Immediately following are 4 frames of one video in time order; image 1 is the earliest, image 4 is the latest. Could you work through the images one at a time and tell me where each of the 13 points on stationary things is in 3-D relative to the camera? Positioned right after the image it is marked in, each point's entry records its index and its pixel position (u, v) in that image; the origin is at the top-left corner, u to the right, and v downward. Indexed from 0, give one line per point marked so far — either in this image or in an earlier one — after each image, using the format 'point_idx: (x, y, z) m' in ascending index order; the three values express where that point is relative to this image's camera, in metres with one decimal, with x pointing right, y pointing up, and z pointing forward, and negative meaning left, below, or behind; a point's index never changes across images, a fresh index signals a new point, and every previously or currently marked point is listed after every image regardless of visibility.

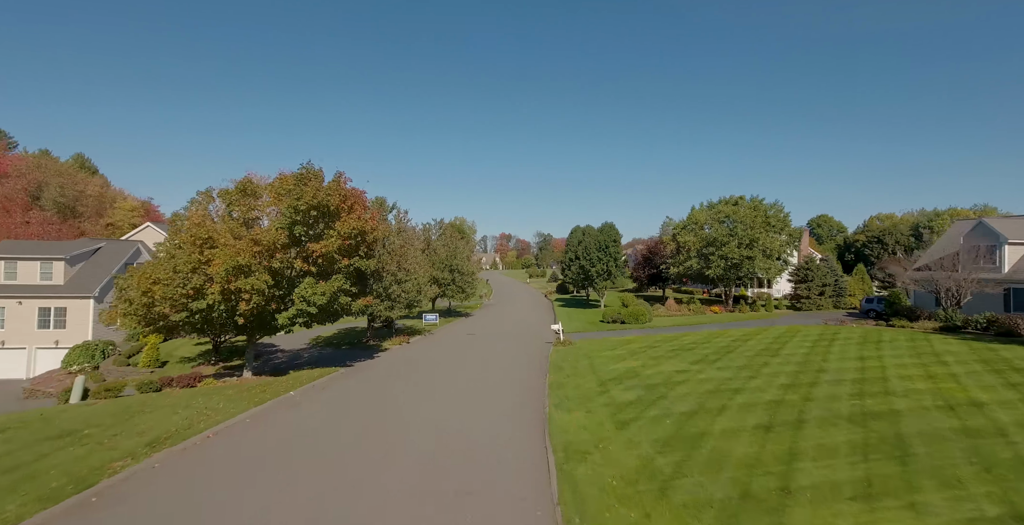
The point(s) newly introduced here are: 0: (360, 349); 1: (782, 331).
0: (-5.1, -2.9, +16.6) m
1: (+10.1, -2.5, +18.8) m
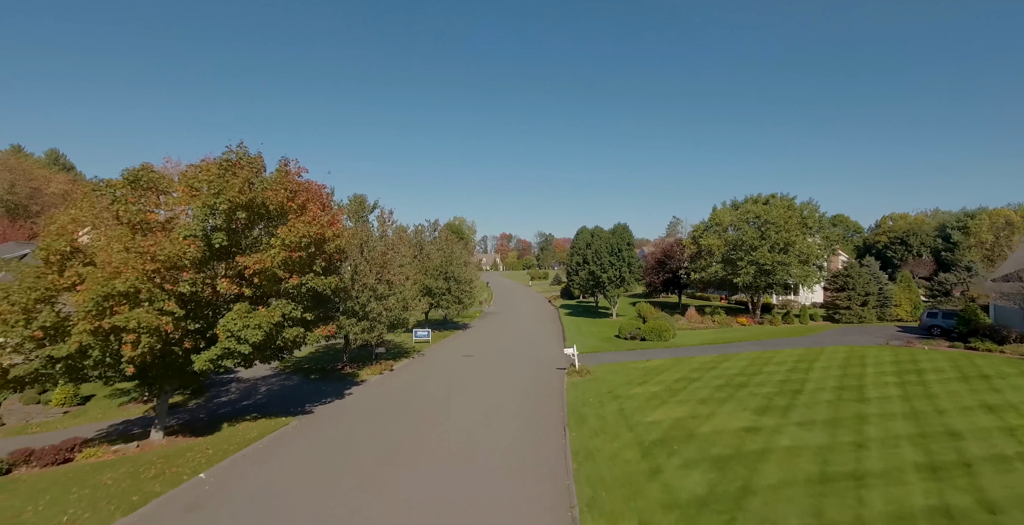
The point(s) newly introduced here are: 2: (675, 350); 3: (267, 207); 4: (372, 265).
0: (-5.0, -3.2, +13.6) m
1: (+10.3, -2.8, +15.7) m
2: (+5.8, -3.1, +18.0) m
3: (-3.9, +0.9, +8.1) m
4: (-3.9, -0.1, +14.3) m
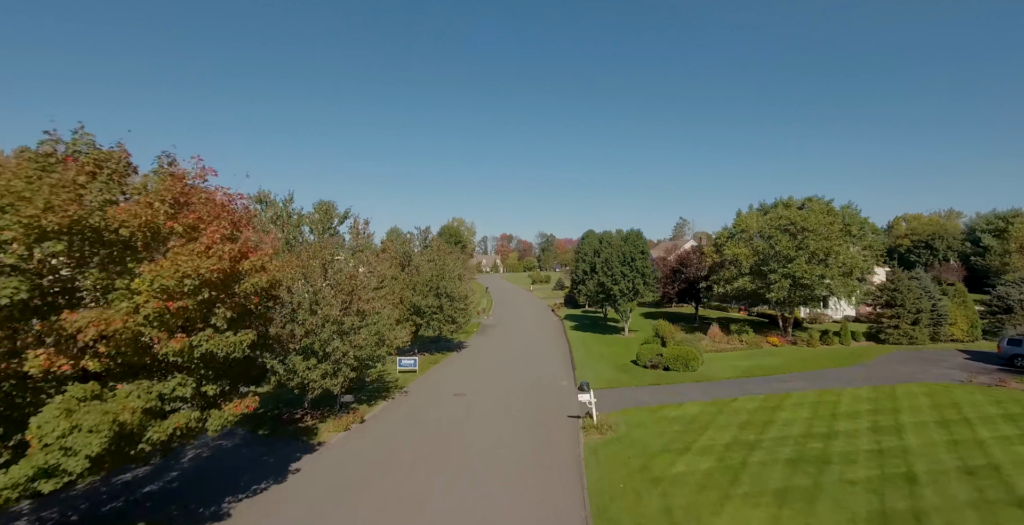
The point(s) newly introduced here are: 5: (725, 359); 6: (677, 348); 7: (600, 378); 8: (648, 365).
0: (-4.9, -3.7, +10.6) m
1: (+10.3, -3.3, +12.8) m
2: (+5.9, -3.7, +15.0) m
3: (-3.9, +0.3, +5.1) m
4: (-3.9, -0.6, +11.4) m
5: (+8.2, -3.7, +19.3) m
6: (+5.9, -3.0, +17.9) m
7: (+3.0, -4.0, +17.2) m
8: (+5.0, -3.7, +18.5) m
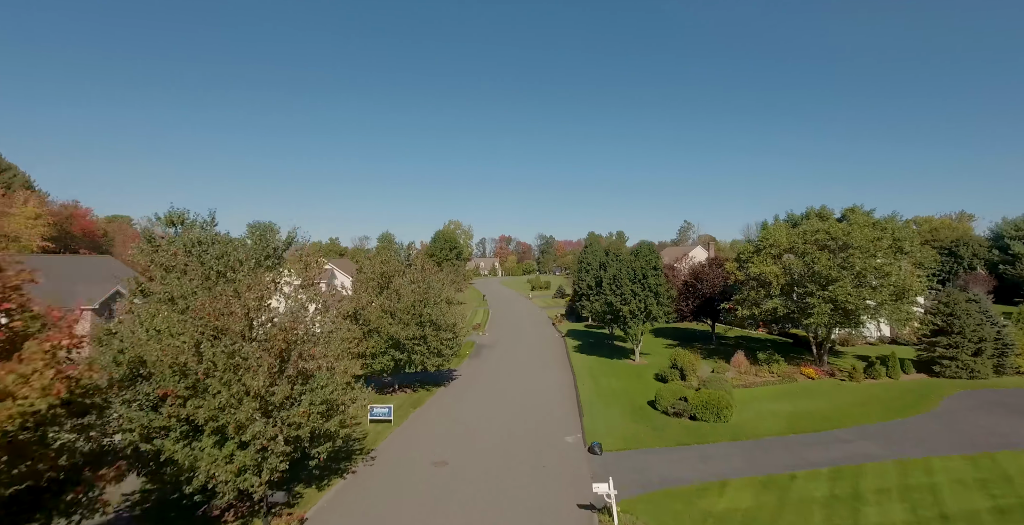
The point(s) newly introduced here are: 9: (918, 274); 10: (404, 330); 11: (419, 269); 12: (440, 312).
0: (-5.1, -4.5, +7.6) m
1: (+10.2, -4.1, +9.7) m
2: (+5.7, -4.5, +12.0) m
3: (-4.1, -0.4, +2.1) m
4: (-4.1, -1.4, +8.3) m
5: (+8.1, -4.5, +16.3) m
6: (+5.7, -3.8, +14.9) m
7: (+2.8, -4.7, +14.1) m
8: (+4.8, -4.5, +15.4) m
9: (+15.5, -0.4, +19.2) m
10: (-3.7, -2.3, +17.2) m
11: (-3.6, -0.3, +19.1) m
12: (-2.6, -1.8, +17.9) m
